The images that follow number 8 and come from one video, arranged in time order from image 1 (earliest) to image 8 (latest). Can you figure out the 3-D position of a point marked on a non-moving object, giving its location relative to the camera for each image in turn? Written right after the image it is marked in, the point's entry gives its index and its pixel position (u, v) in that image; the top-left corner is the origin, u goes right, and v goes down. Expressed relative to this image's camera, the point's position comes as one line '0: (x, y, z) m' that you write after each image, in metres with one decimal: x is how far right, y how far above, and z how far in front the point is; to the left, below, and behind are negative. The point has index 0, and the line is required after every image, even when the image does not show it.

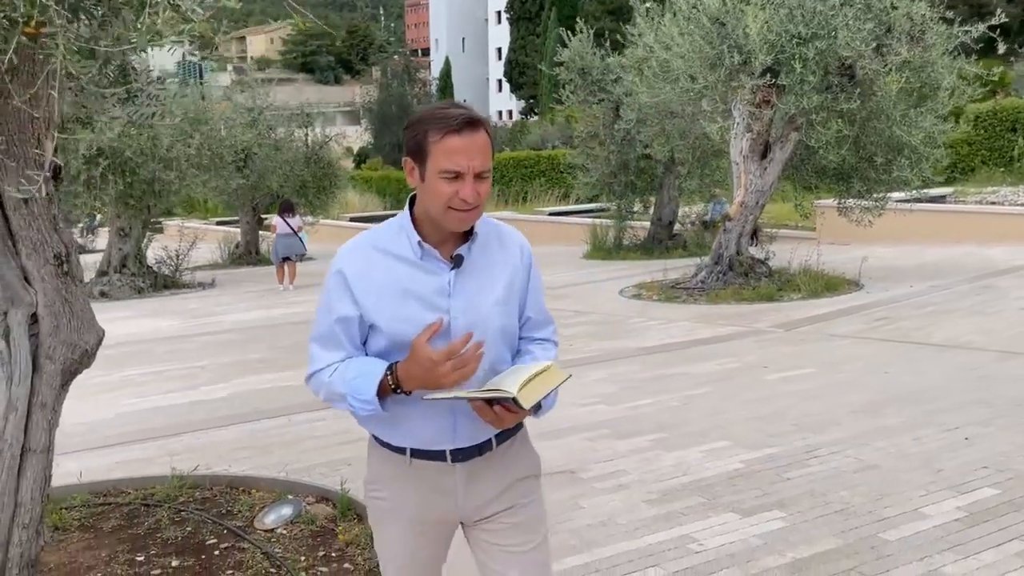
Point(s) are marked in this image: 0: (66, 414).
0: (-3.6, -1.0, +7.0) m
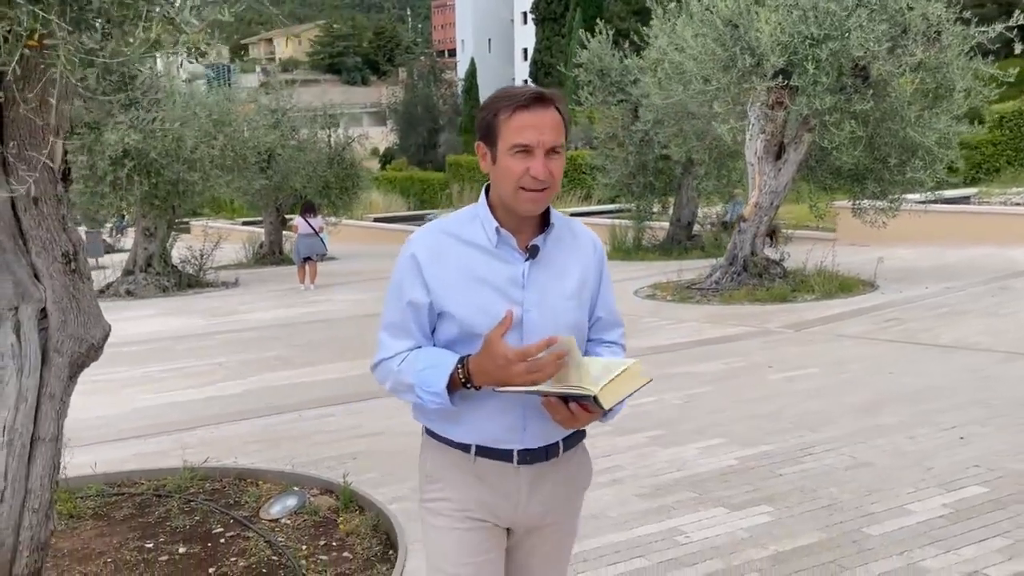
0: (-3.5, -1.0, +7.2) m
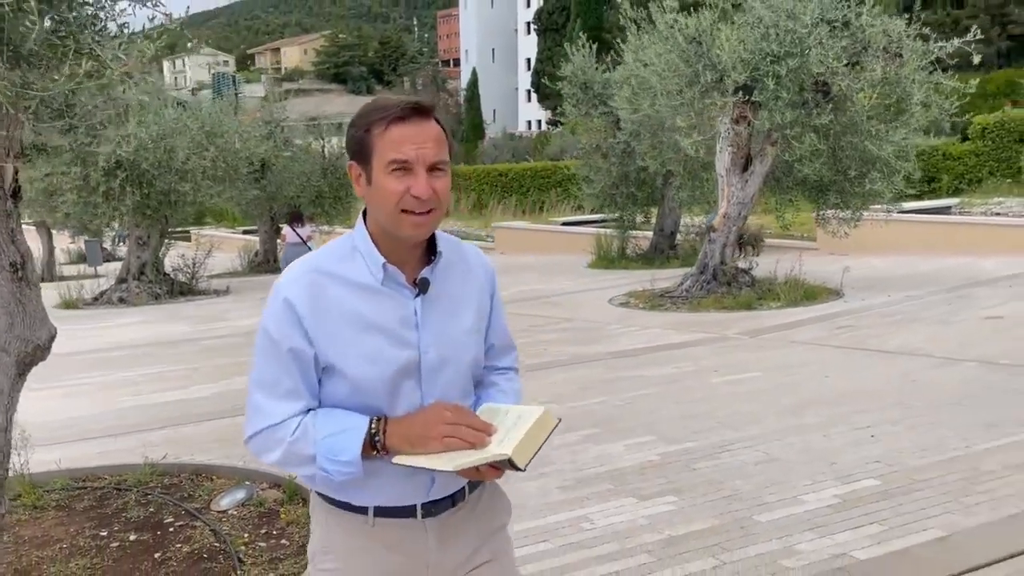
0: (-3.9, -1.1, +7.5) m
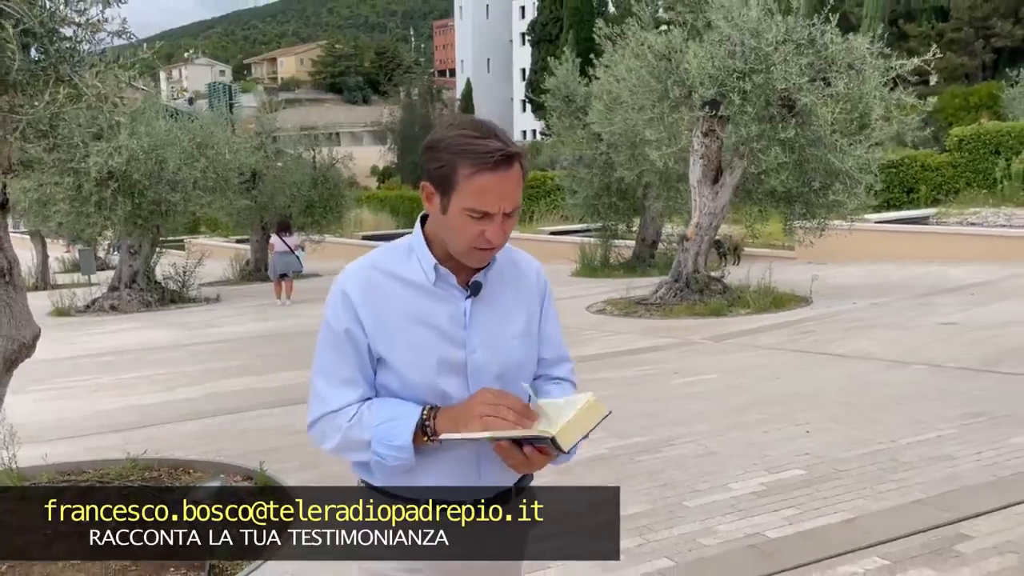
0: (-4.1, -1.1, +7.9) m
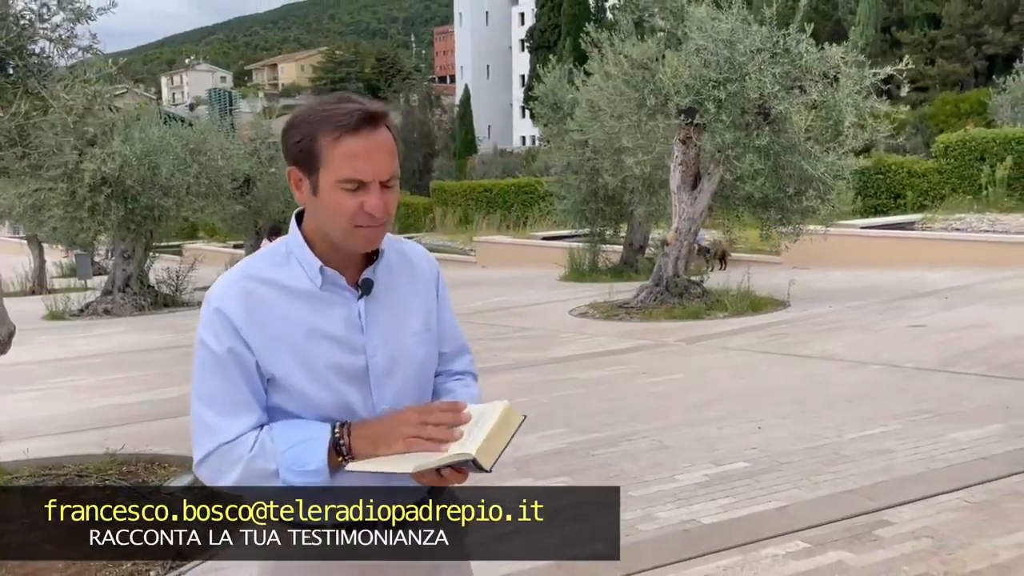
0: (-4.4, -1.1, +8.1) m
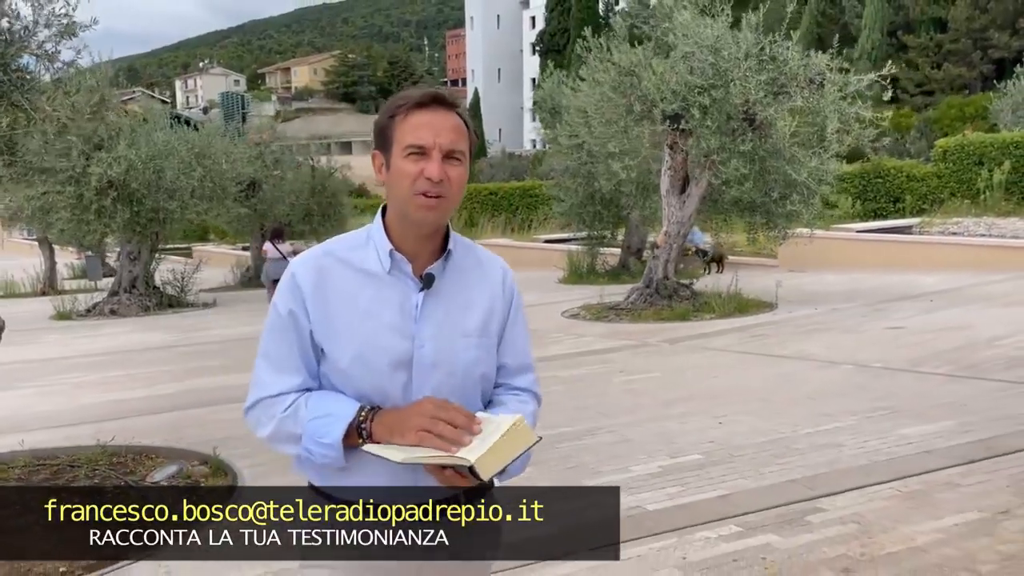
0: (-4.6, -1.1, +8.4) m
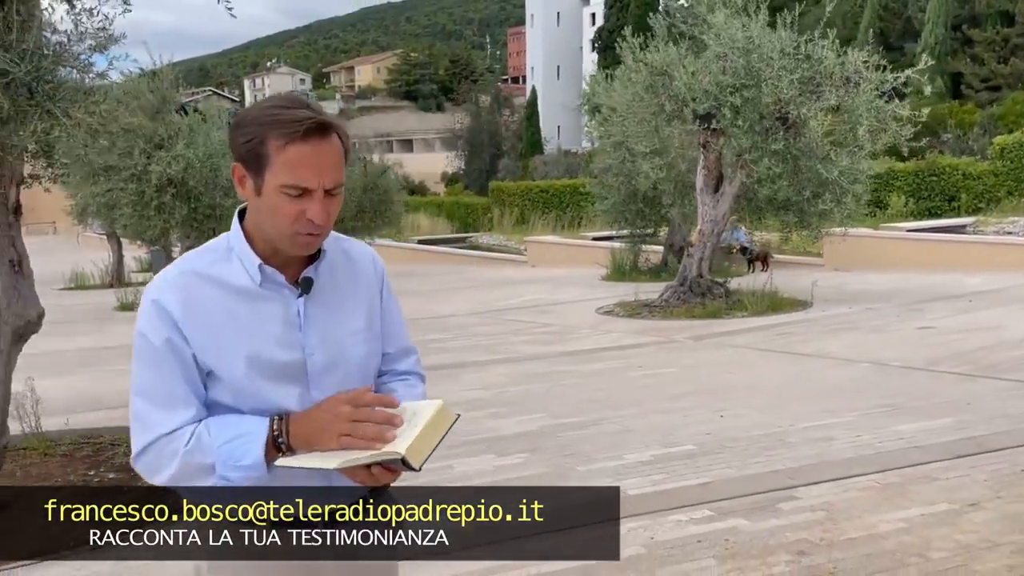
0: (-4.4, -1.0, +9.0) m
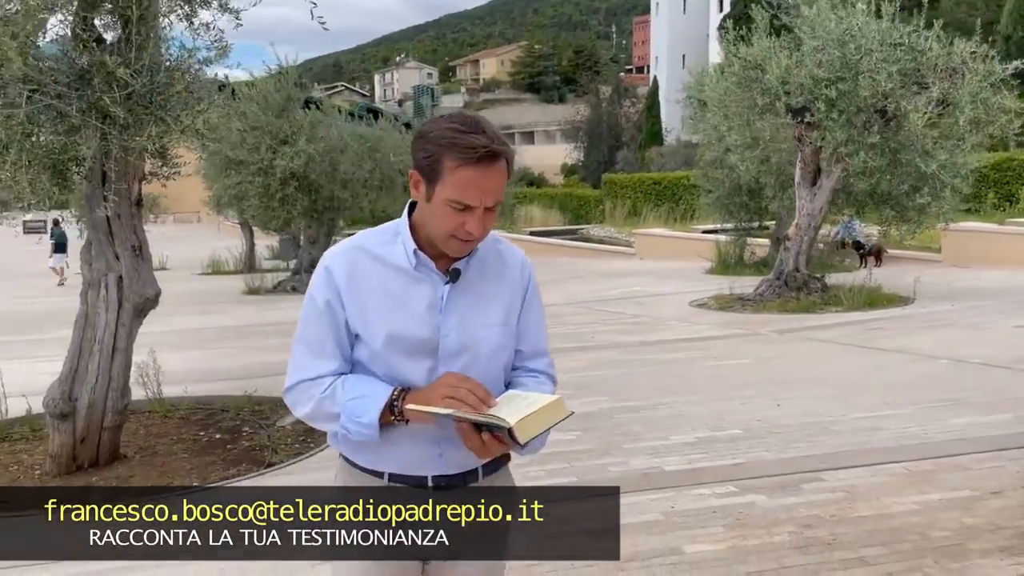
0: (-3.5, -0.9, +10.0) m
